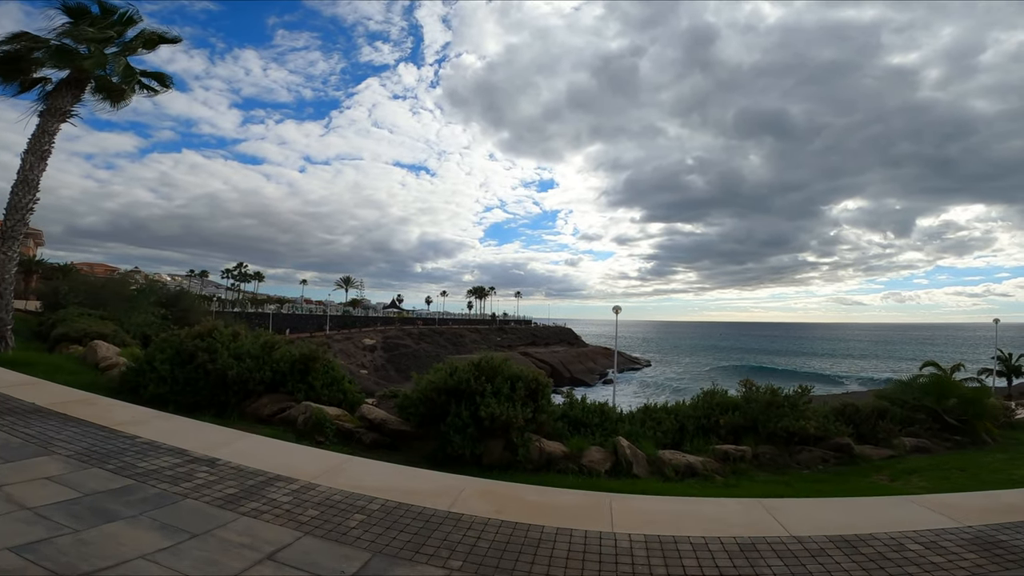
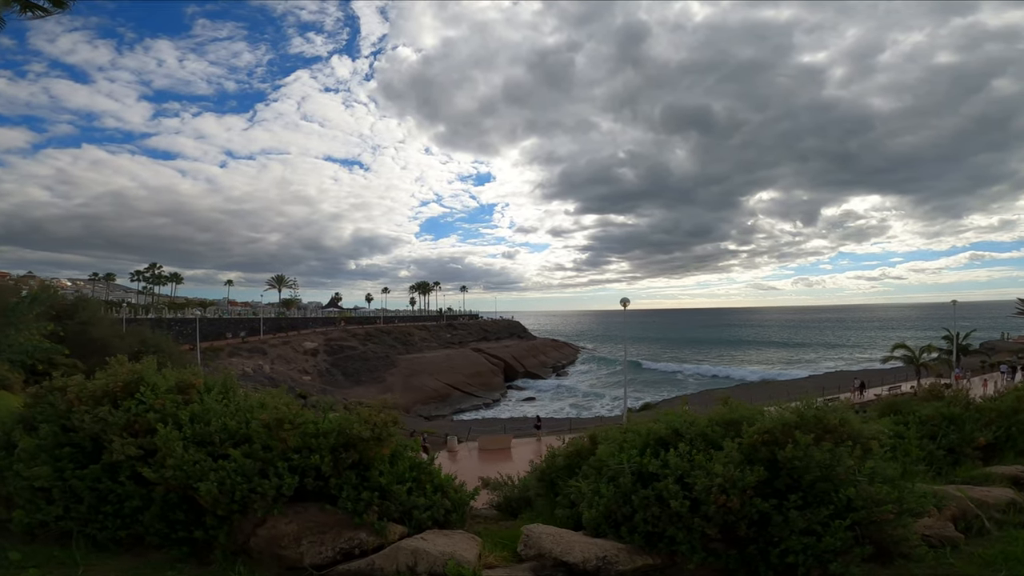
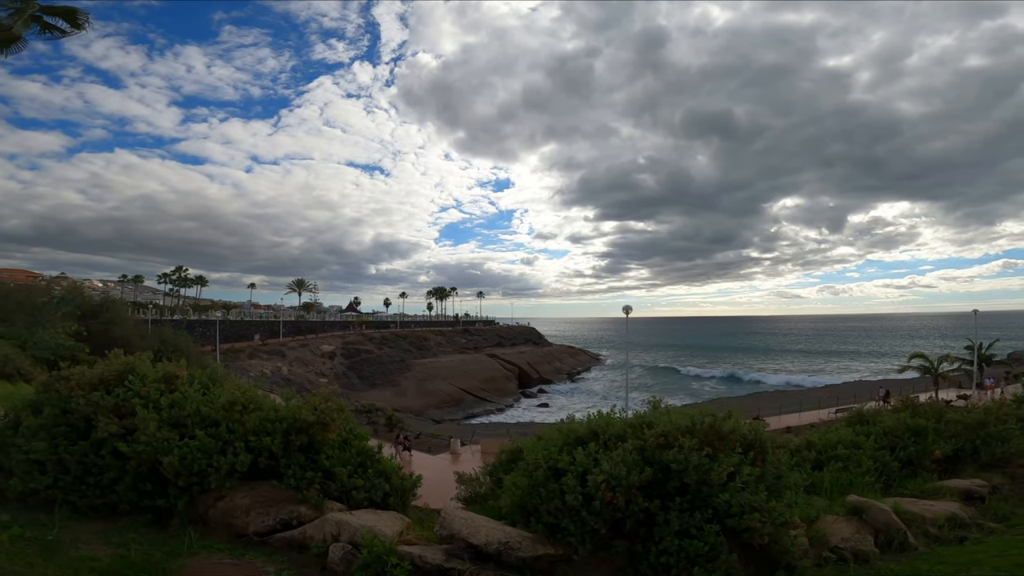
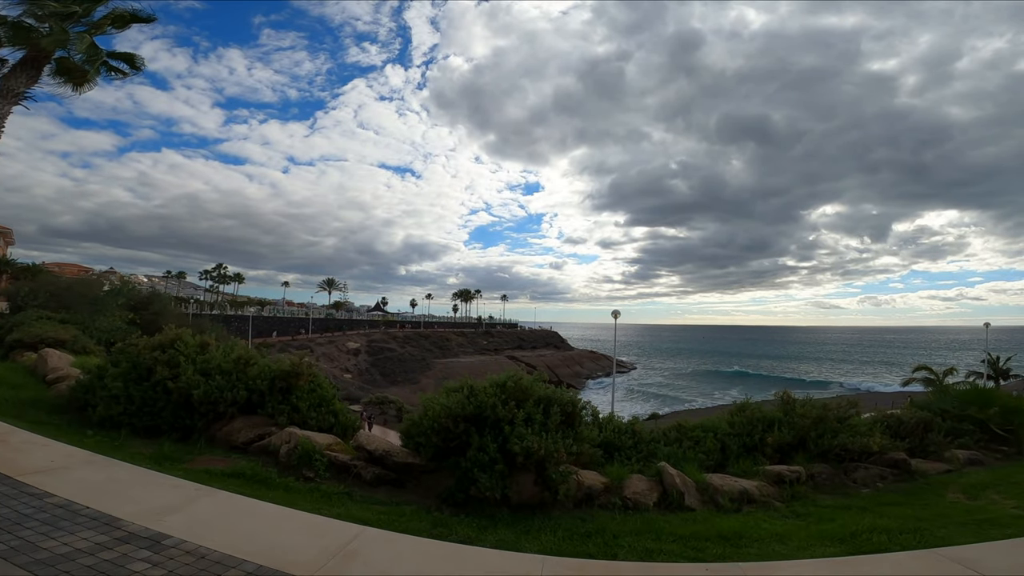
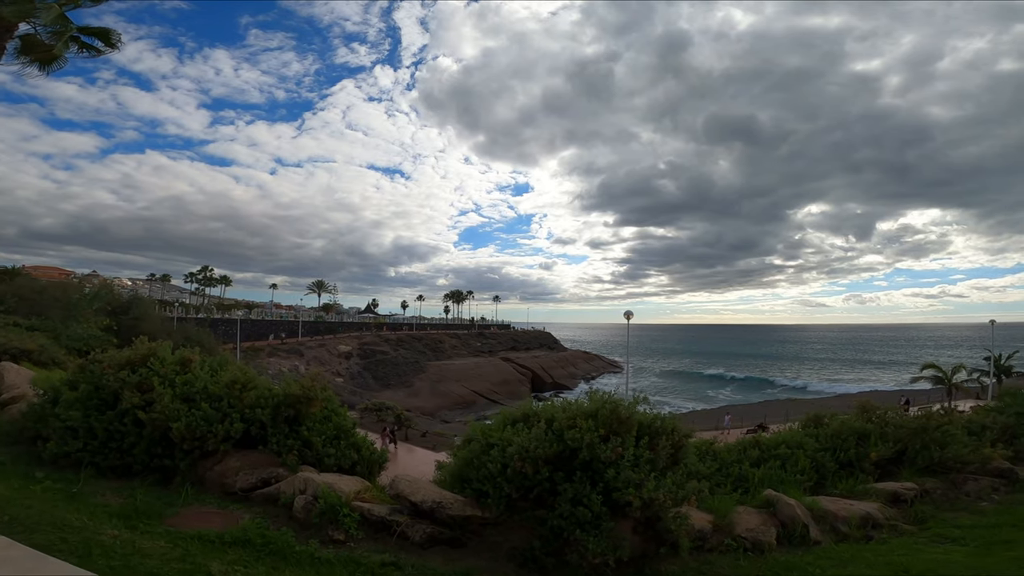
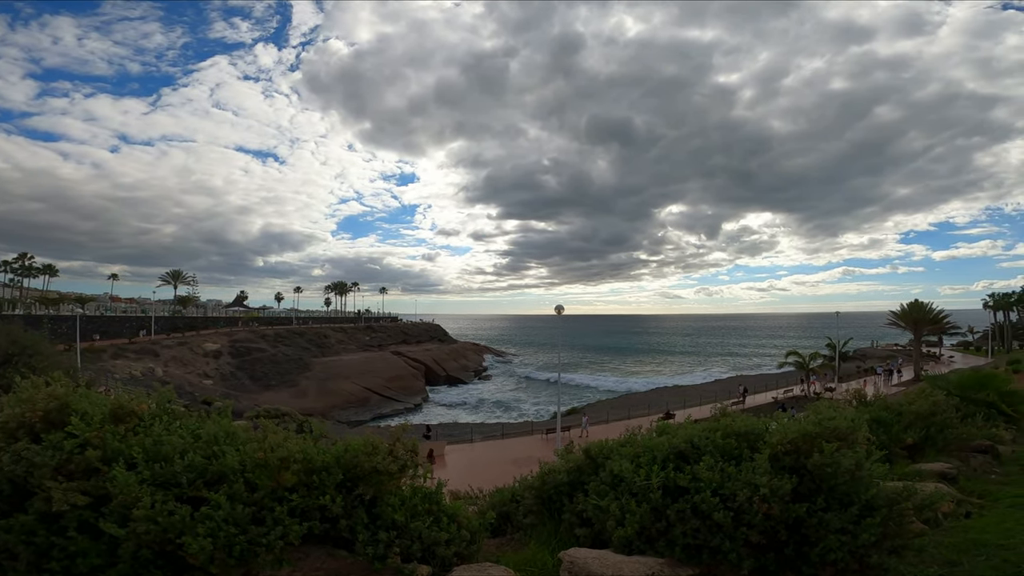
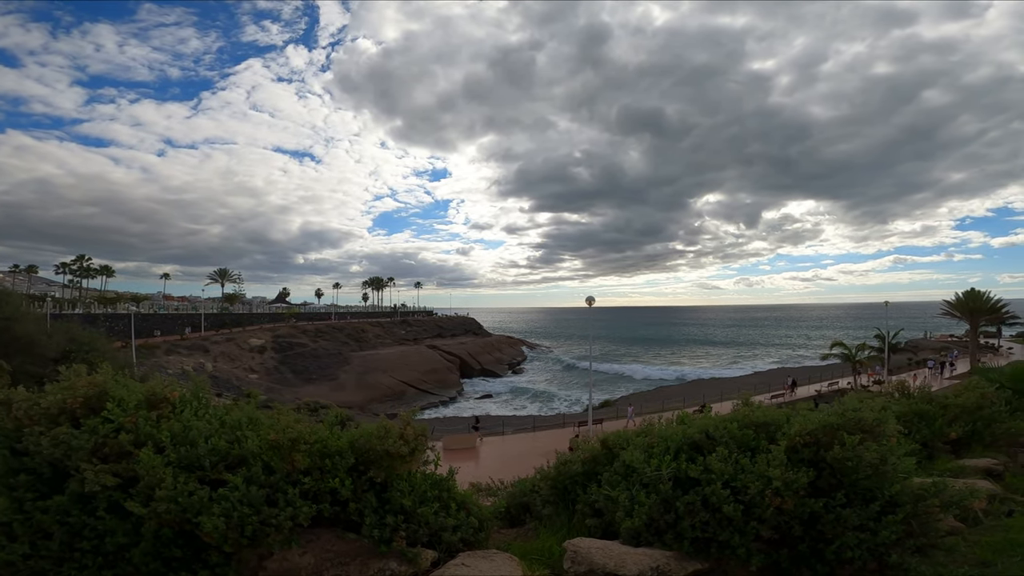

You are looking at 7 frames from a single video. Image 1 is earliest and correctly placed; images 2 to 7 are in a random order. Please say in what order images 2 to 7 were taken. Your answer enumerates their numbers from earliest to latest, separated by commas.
4, 5, 3, 2, 7, 6
